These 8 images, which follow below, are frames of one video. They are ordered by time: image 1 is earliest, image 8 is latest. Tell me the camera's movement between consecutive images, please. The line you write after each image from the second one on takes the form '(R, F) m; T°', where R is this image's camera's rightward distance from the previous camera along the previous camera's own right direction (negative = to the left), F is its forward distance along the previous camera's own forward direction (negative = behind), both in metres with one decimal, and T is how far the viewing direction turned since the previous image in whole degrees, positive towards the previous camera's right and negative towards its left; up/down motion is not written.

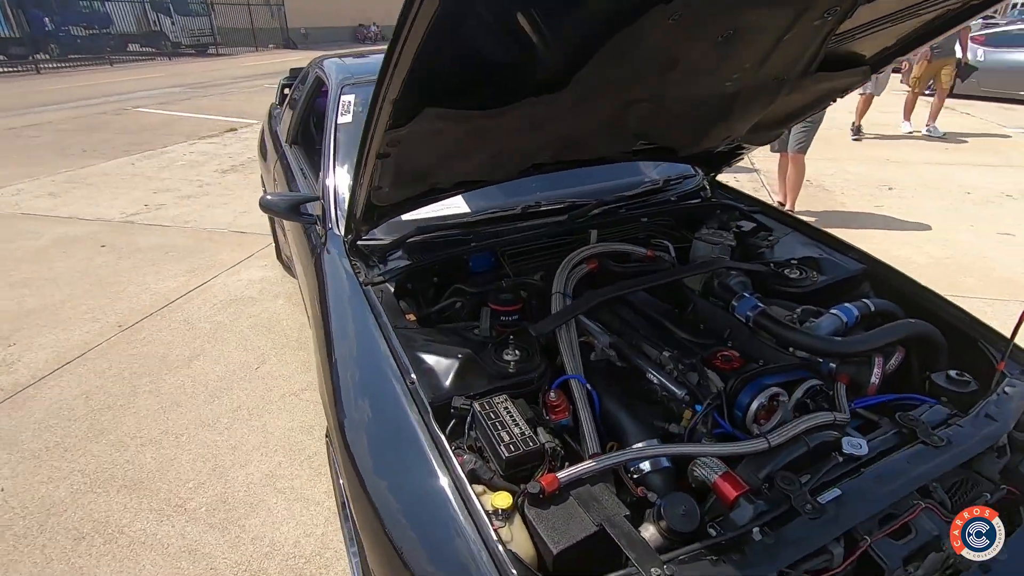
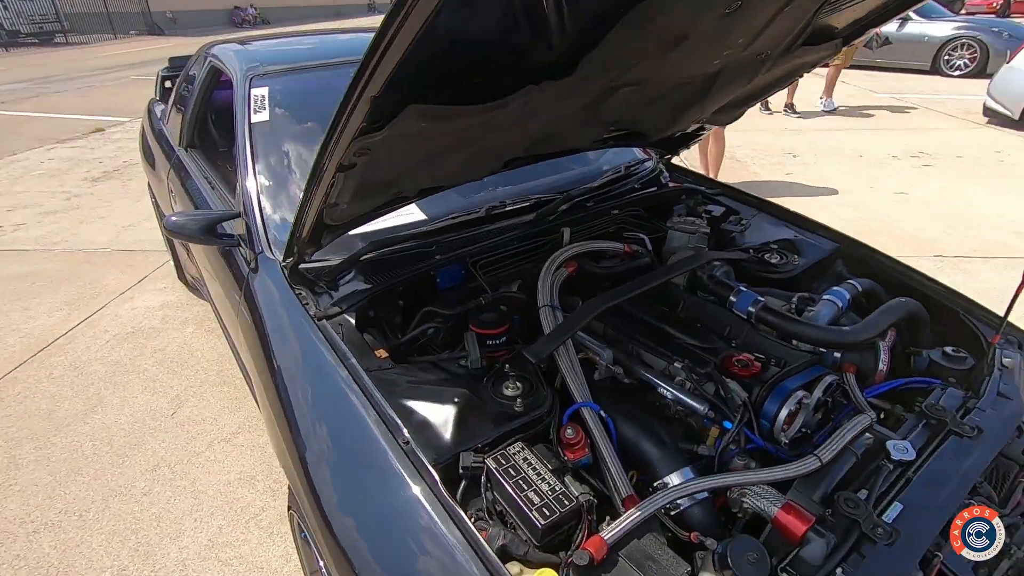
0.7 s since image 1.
(-0.2, +0.2) m; +9°
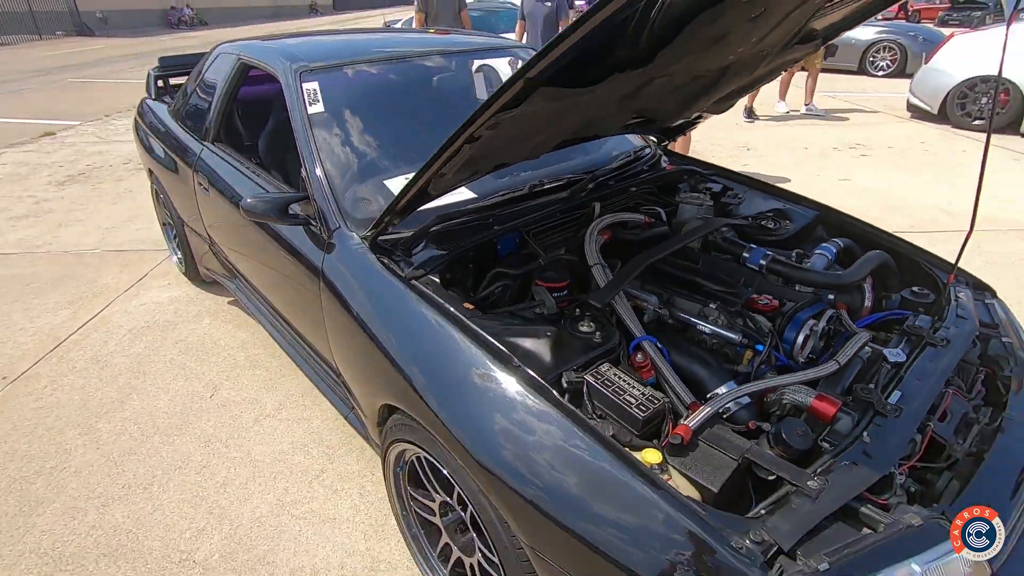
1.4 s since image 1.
(-0.3, -0.2) m; +5°
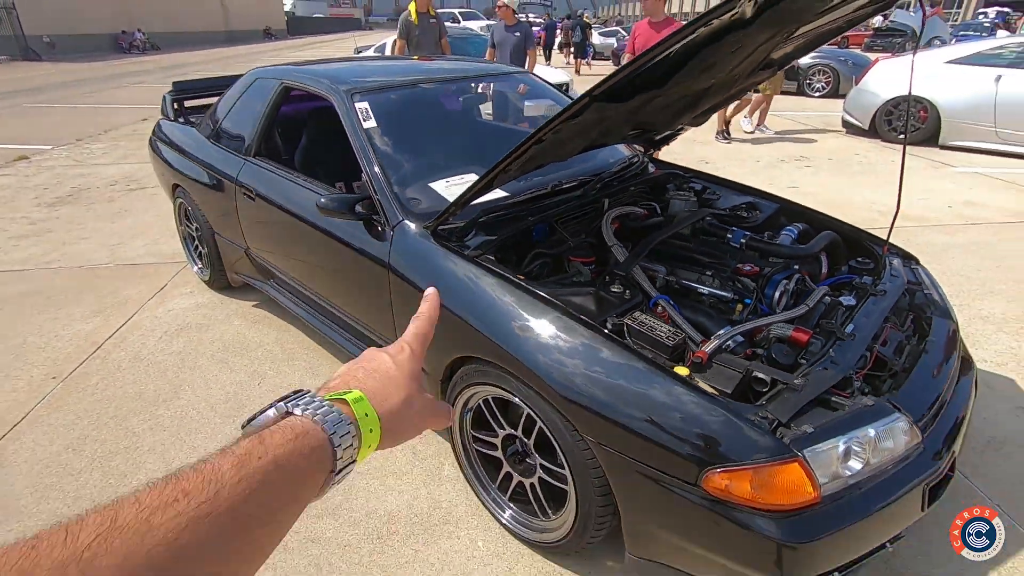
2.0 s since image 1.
(-0.3, -0.4) m; +4°
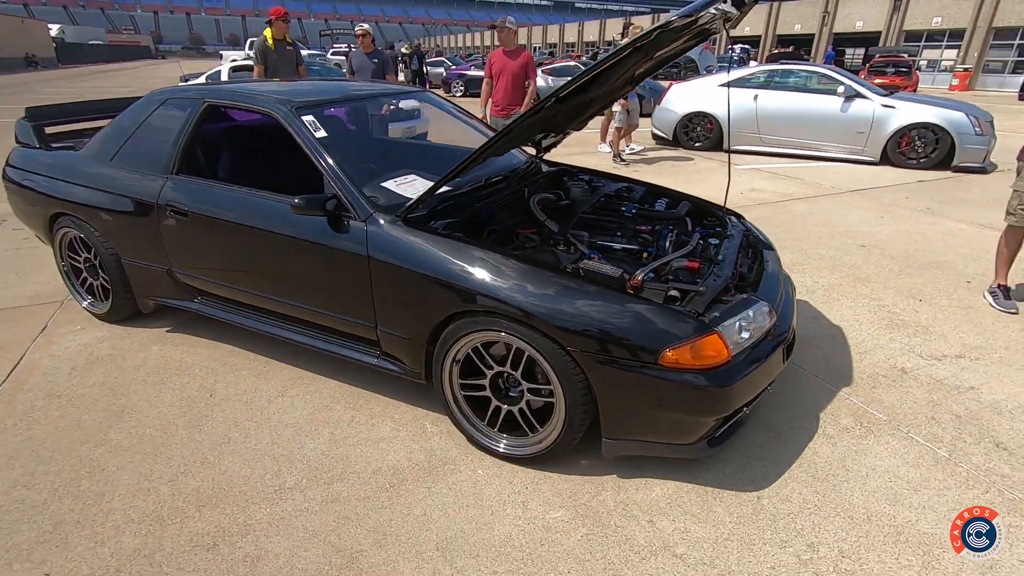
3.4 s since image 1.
(-0.6, -0.4) m; +16°
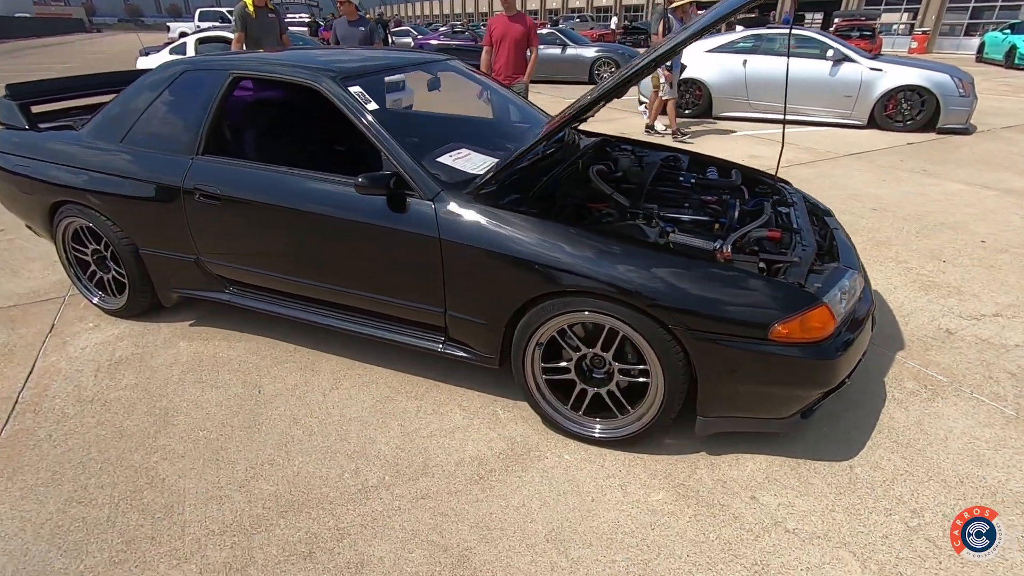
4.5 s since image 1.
(-0.5, +0.1) m; +3°
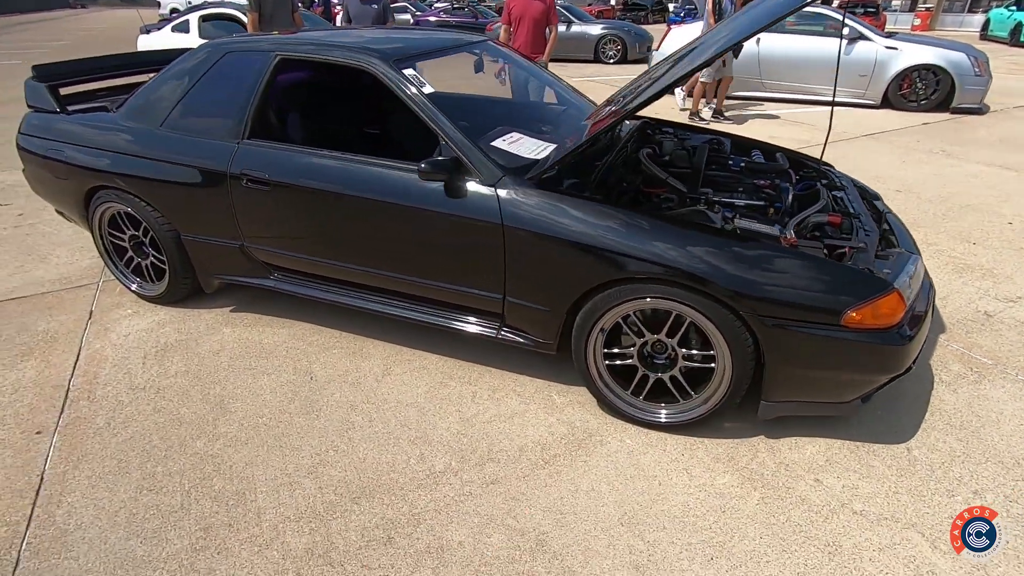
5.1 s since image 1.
(-0.3, 0.0) m; +1°
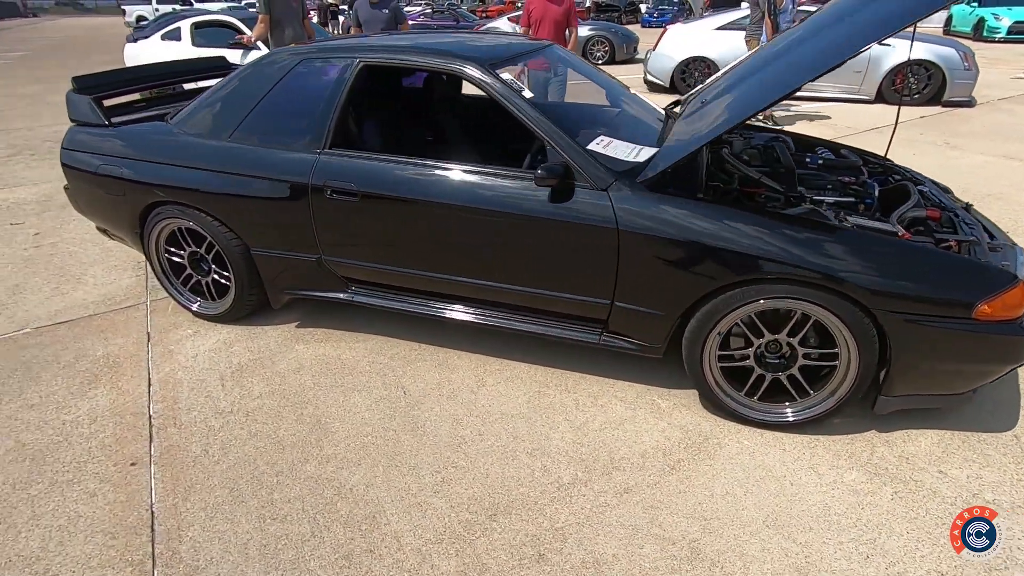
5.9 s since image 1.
(-0.6, +0.1) m; +3°
